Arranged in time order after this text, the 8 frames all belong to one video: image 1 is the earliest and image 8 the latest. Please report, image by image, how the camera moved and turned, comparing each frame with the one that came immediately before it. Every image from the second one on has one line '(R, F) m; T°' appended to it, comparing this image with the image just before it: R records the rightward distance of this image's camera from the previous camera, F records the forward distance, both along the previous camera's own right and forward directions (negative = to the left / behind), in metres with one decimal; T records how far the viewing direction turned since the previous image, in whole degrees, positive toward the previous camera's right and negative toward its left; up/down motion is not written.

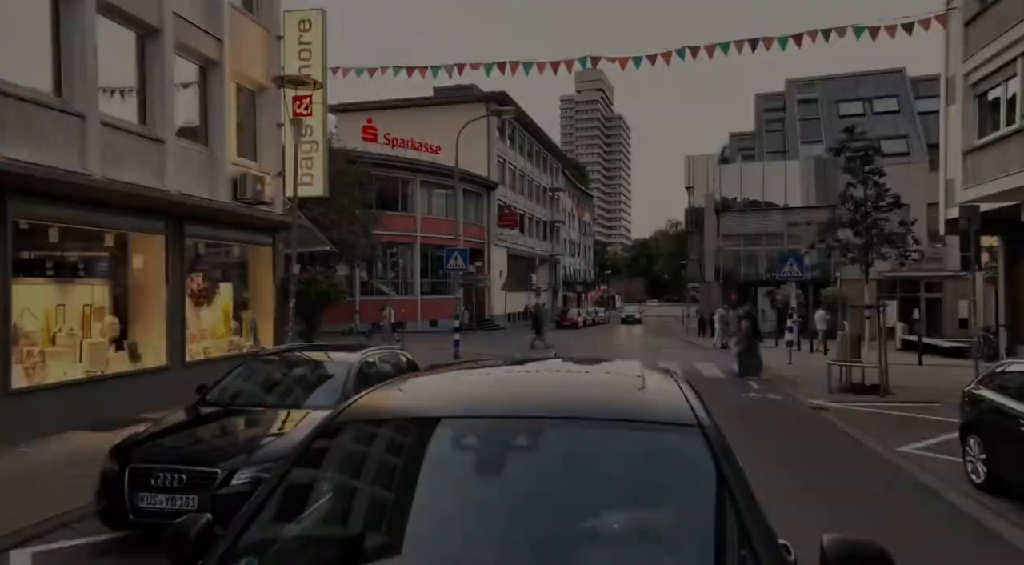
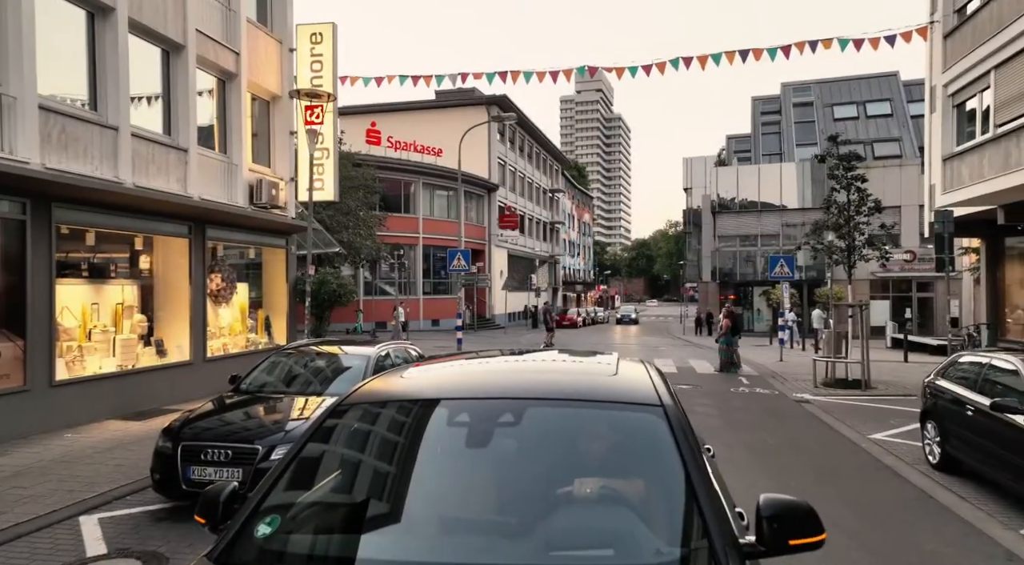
(0.0, -0.6) m; 0°
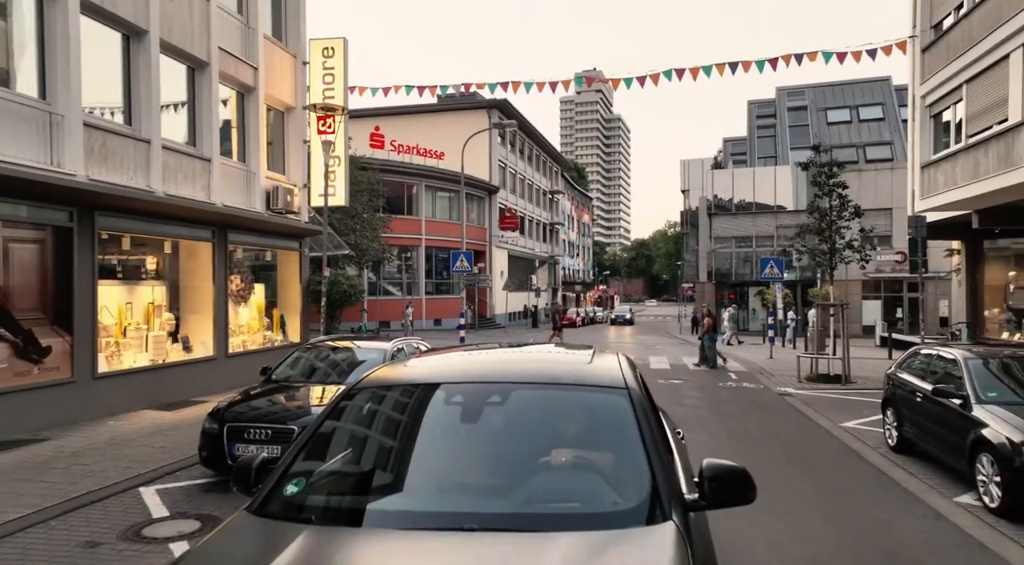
(0.0, -0.7) m; 0°
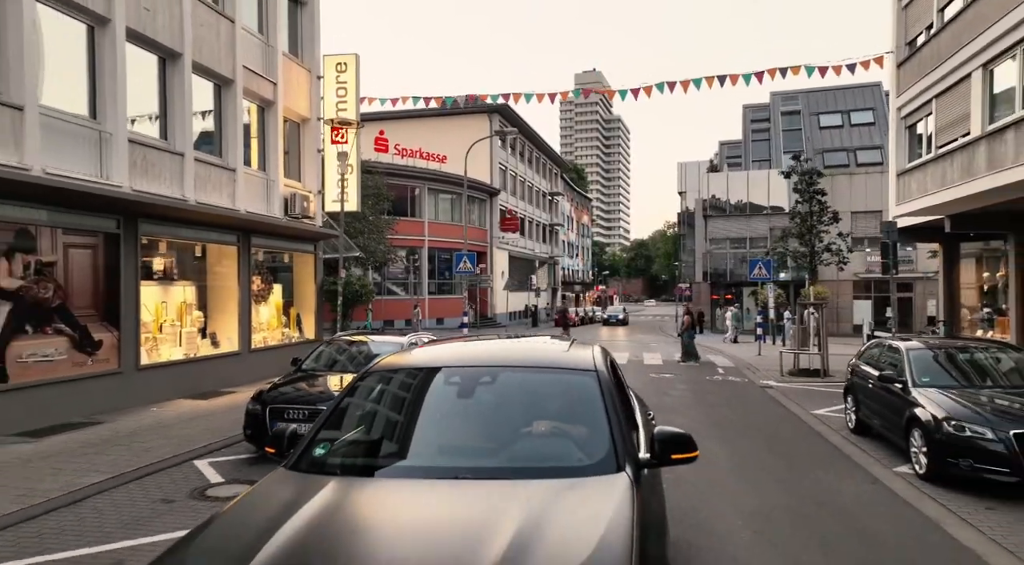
(0.0, -0.9) m; 0°
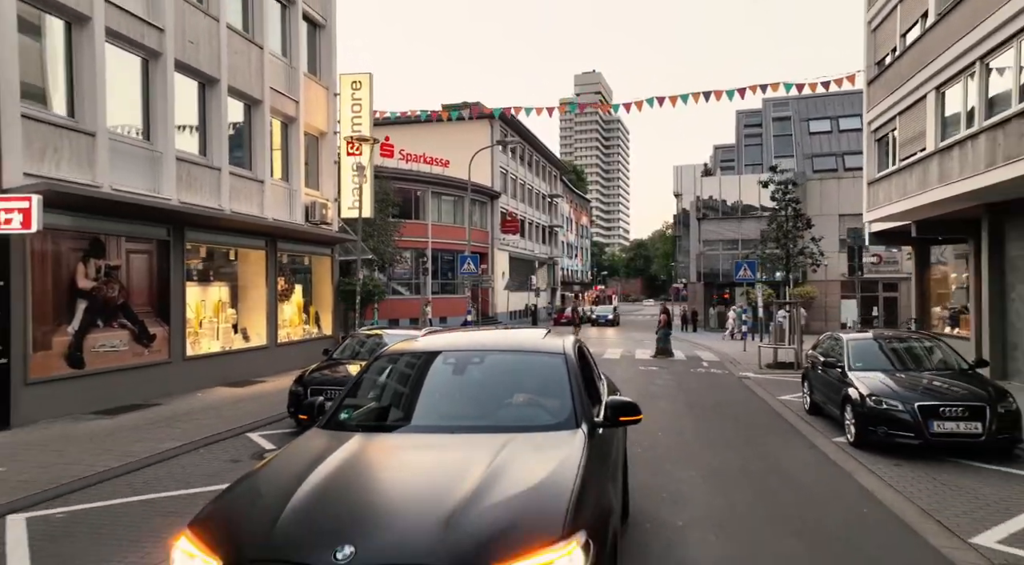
(0.0, -1.2) m; 0°
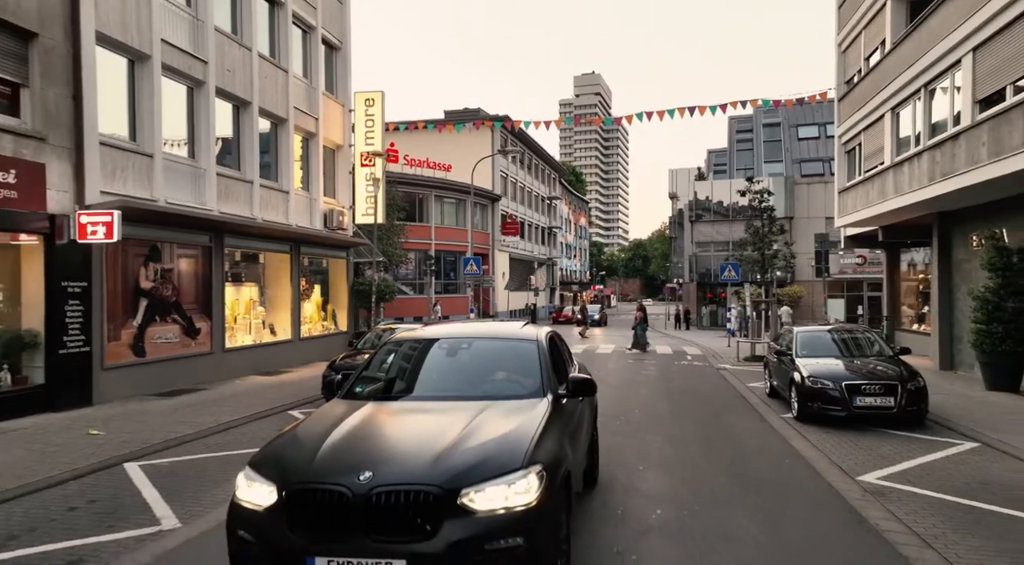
(0.0, -1.4) m; 0°
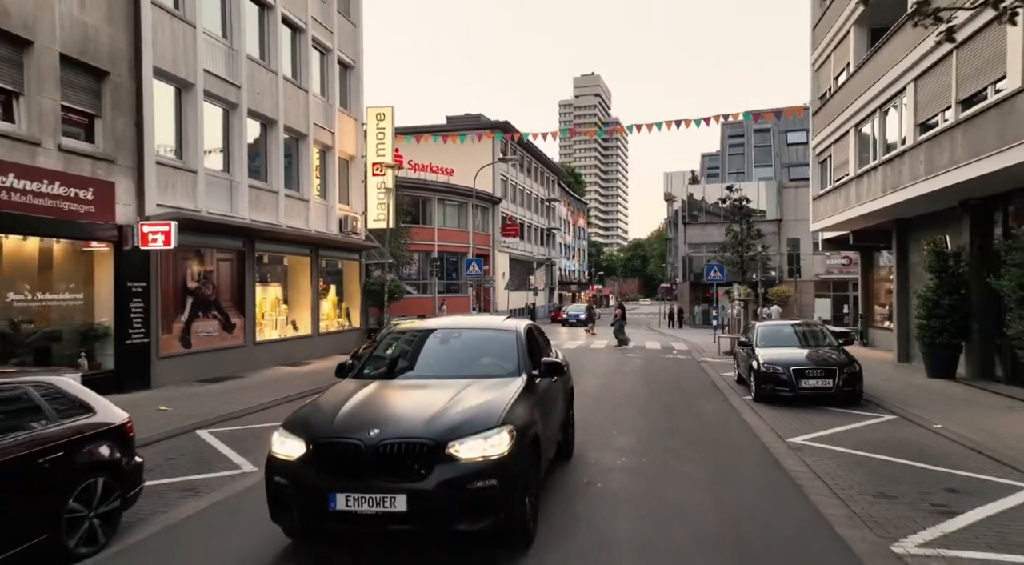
(0.0, -1.4) m; 0°
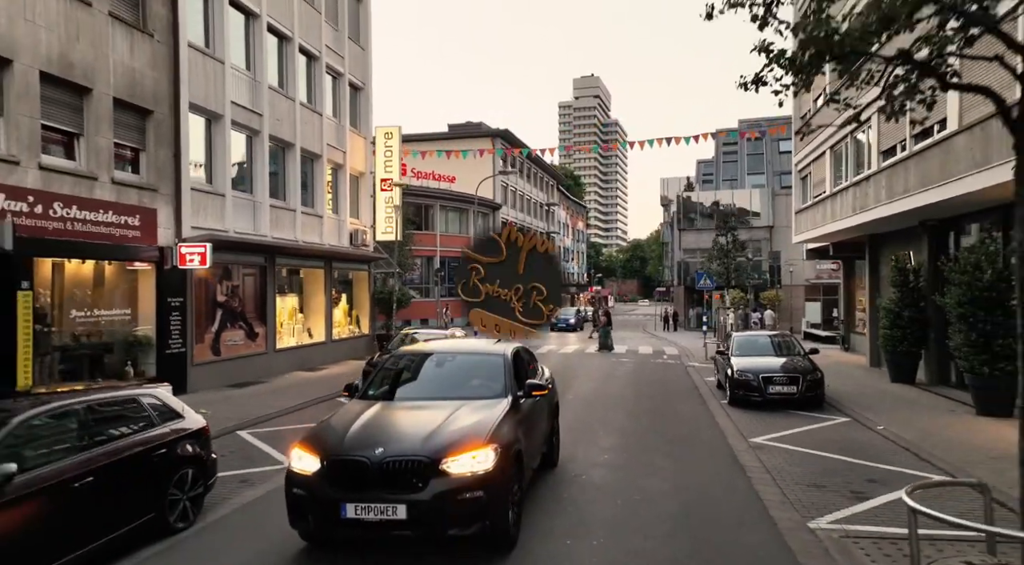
(0.0, -1.1) m; 0°
